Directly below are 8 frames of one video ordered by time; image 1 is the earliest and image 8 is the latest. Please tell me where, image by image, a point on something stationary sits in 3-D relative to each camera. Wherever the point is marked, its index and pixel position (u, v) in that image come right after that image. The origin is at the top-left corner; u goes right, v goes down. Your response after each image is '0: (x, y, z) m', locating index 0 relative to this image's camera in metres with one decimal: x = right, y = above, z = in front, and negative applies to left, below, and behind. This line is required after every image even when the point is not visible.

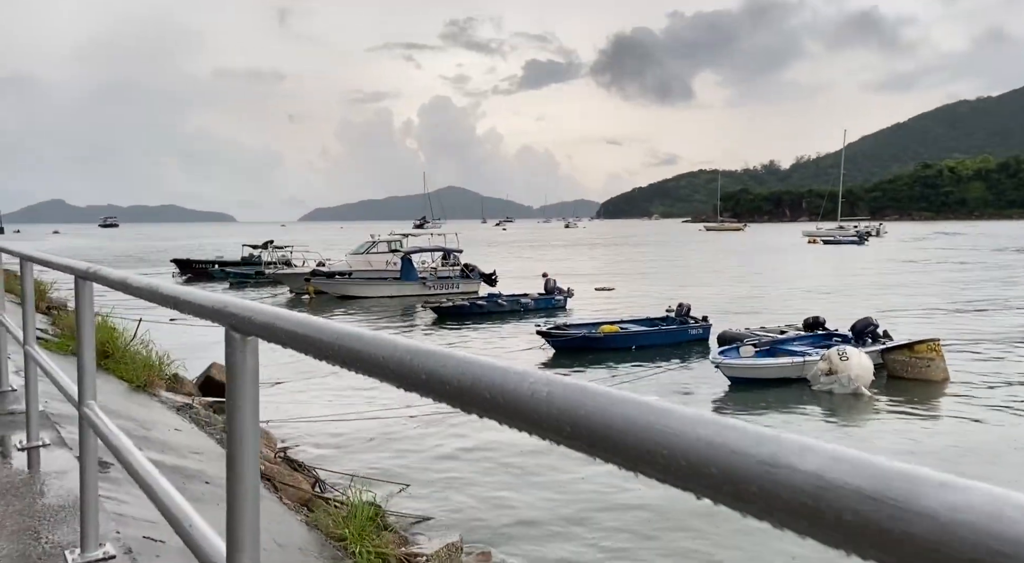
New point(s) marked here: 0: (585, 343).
0: (+1.6, -1.4, +19.5) m
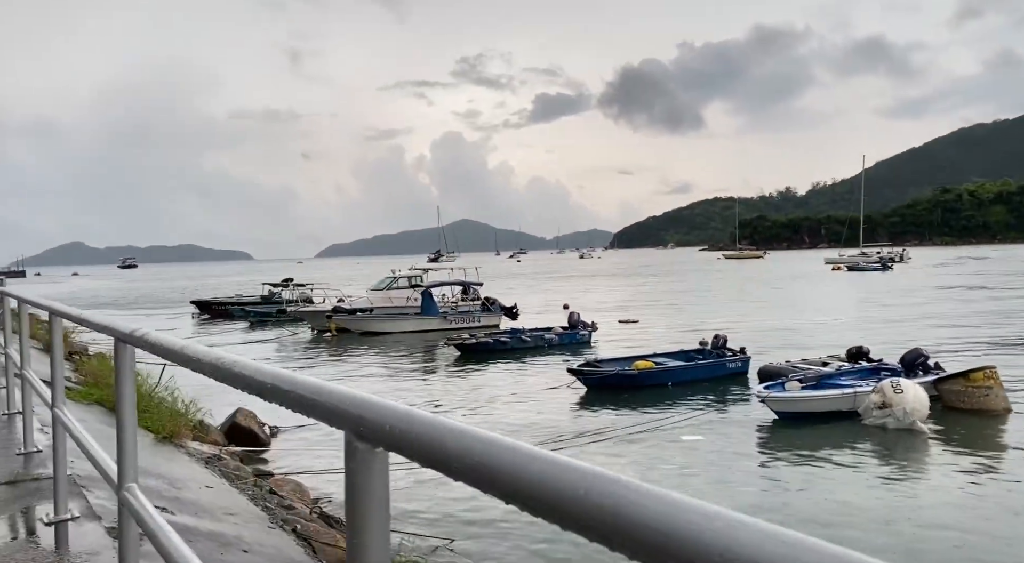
0: (+2.2, -2.1, +18.9) m
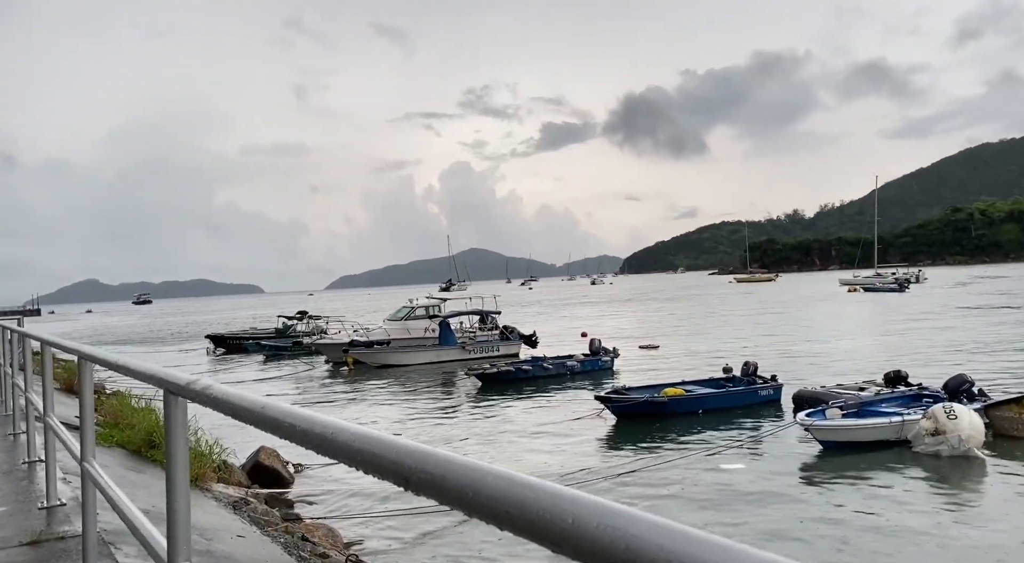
0: (+2.8, -2.6, +18.4) m
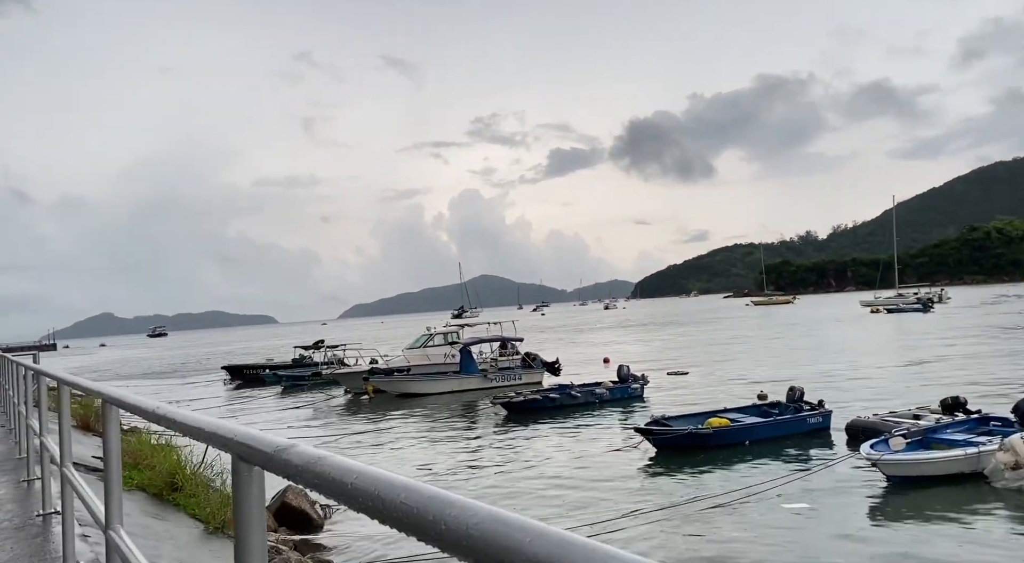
0: (+3.5, -3.1, +17.5) m
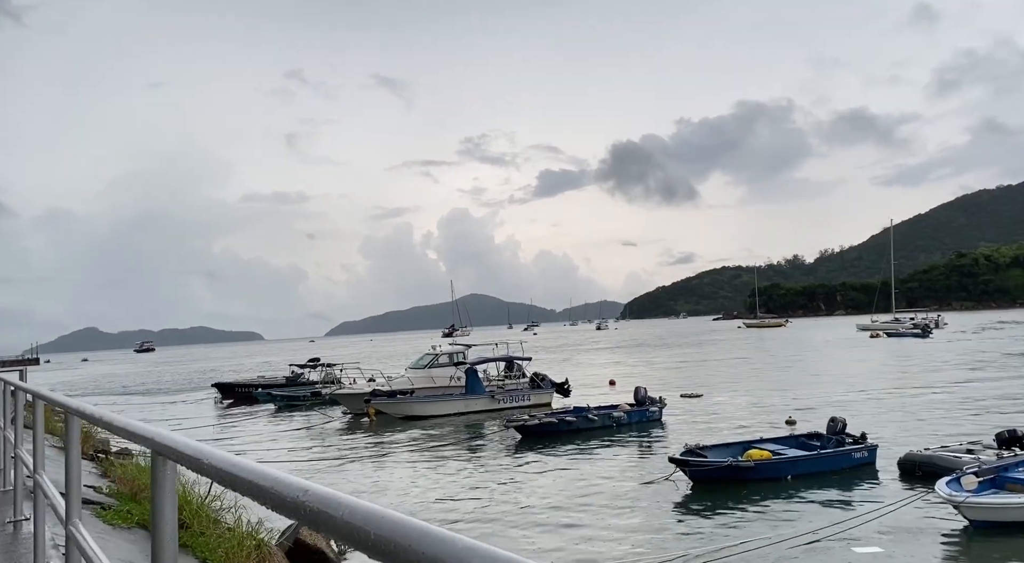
0: (+3.9, -3.4, +16.2) m
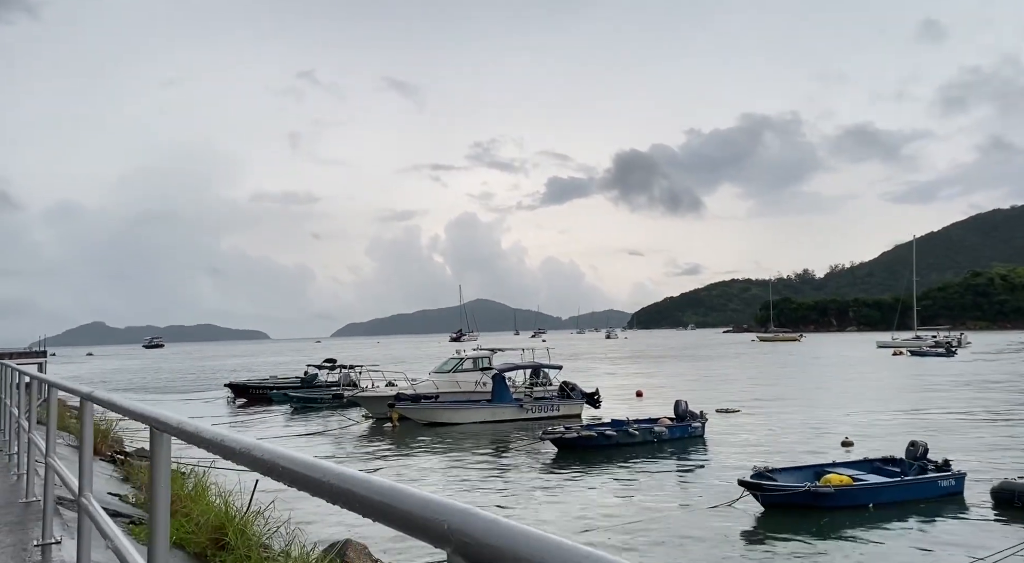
0: (+4.9, -3.6, +14.9) m
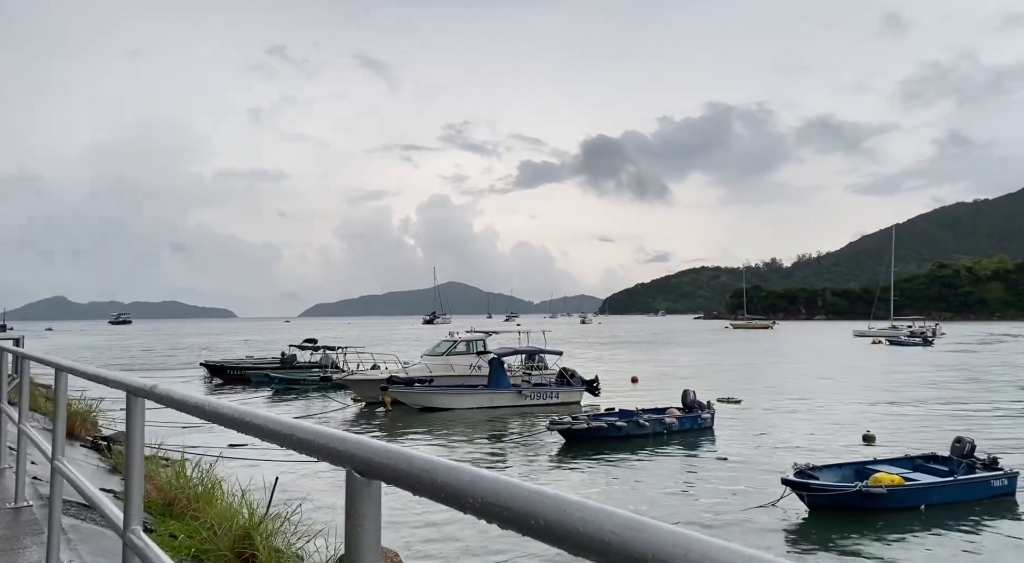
0: (+5.3, -3.3, +13.8) m
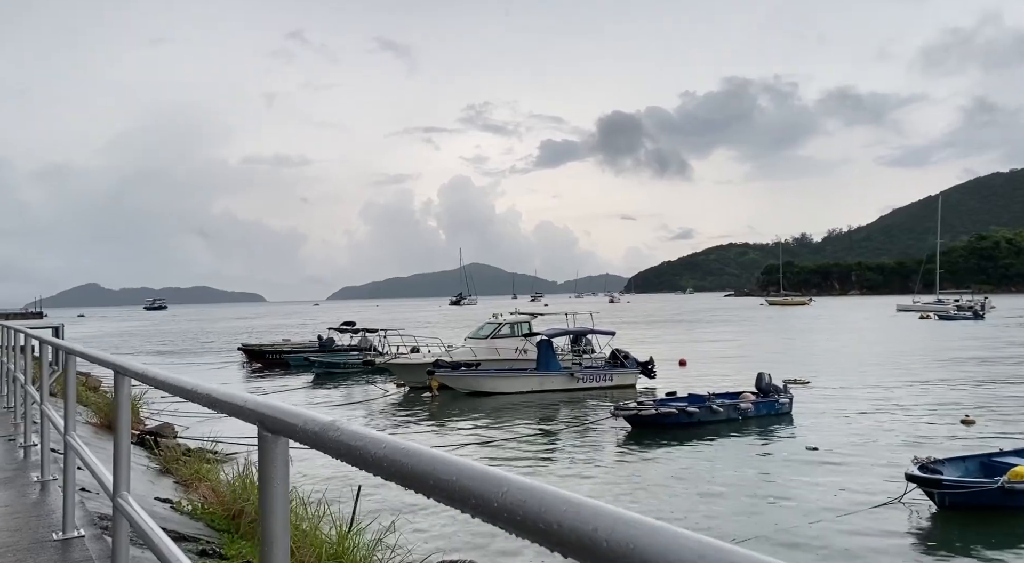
0: (+6.5, -2.9, +12.2) m
